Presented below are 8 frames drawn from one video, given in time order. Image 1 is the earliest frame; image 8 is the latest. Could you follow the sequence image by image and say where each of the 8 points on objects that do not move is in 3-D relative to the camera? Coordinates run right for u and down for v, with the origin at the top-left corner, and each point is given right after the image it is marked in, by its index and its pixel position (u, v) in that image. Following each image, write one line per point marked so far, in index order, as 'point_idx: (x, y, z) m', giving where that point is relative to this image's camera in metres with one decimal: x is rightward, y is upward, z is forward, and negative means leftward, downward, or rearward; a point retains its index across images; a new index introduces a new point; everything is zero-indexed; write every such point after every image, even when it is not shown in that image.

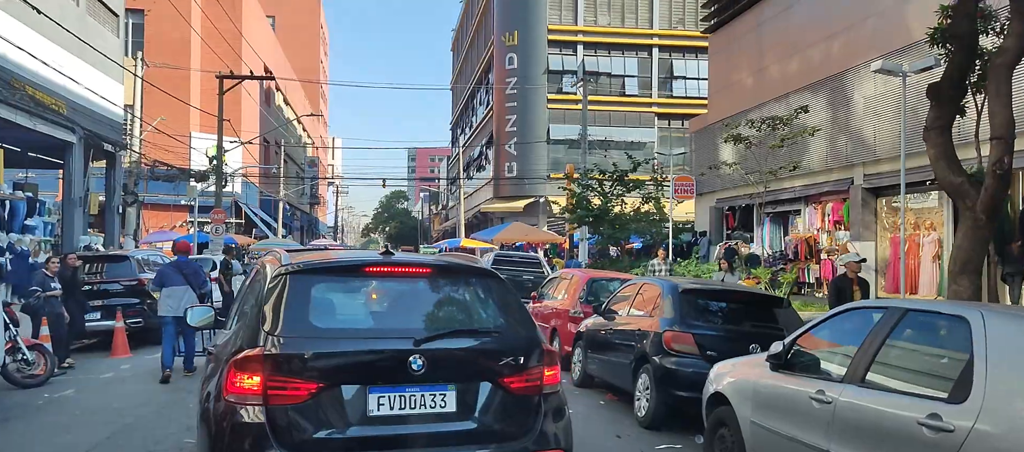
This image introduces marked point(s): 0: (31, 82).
0: (-11.4, +3.4, +18.1) m
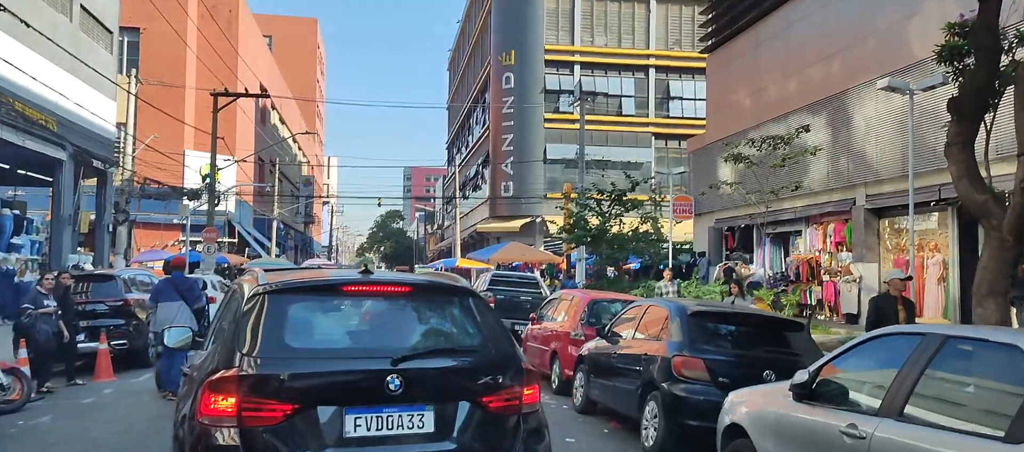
0: (-11.4, +2.9, +17.8) m
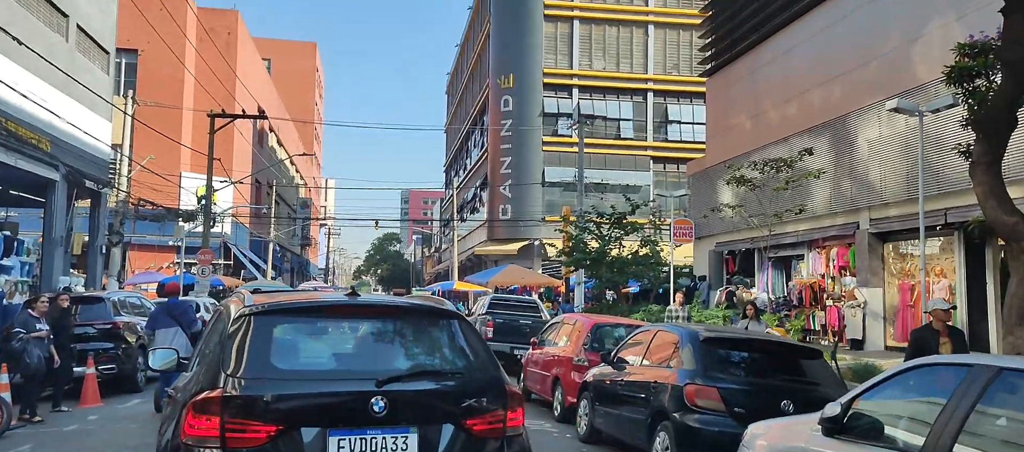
0: (-11.4, +2.5, +17.6) m
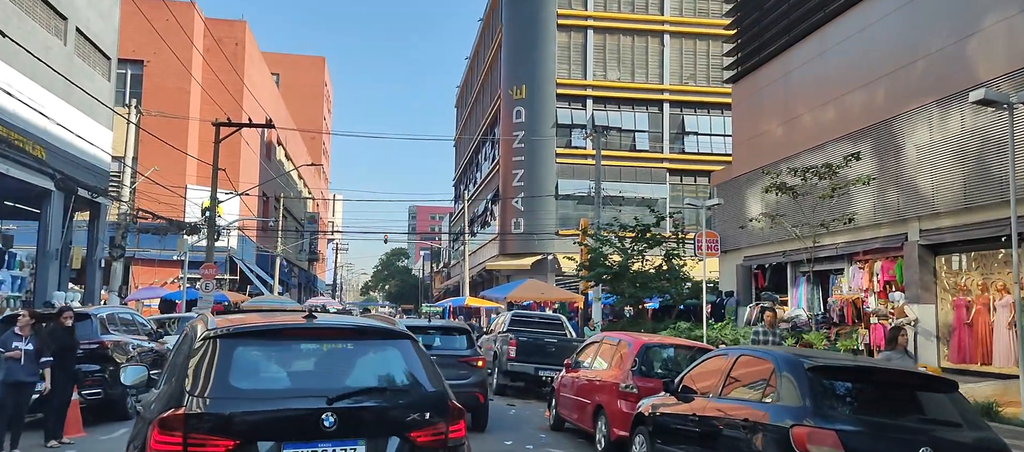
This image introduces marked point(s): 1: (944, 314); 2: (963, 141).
0: (-10.9, +2.2, +16.6) m
1: (+8.7, -1.8, +15.5) m
2: (+8.5, +1.6, +14.5) m
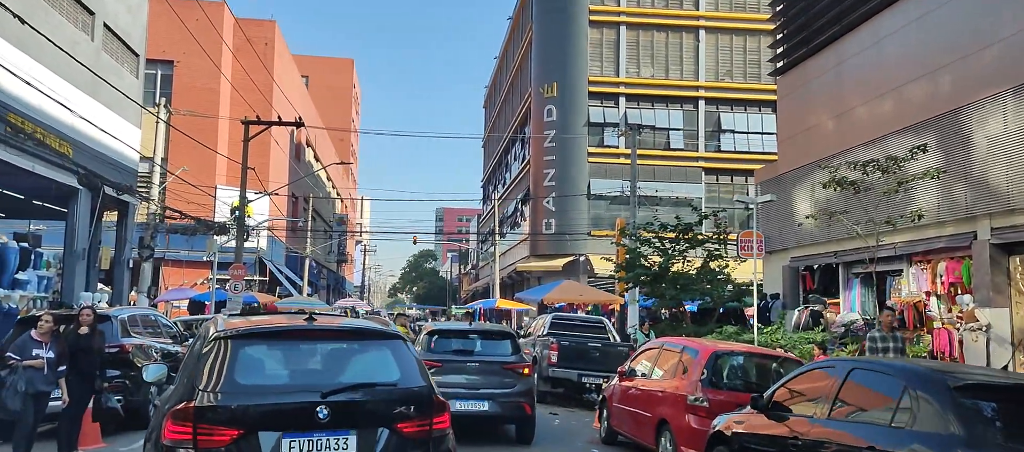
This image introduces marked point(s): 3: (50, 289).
0: (-10.1, +2.3, +16.2) m
1: (+9.5, -1.7, +14.4) m
2: (+9.2, +1.6, +13.4) m
3: (-11.5, -1.6, +19.1) m
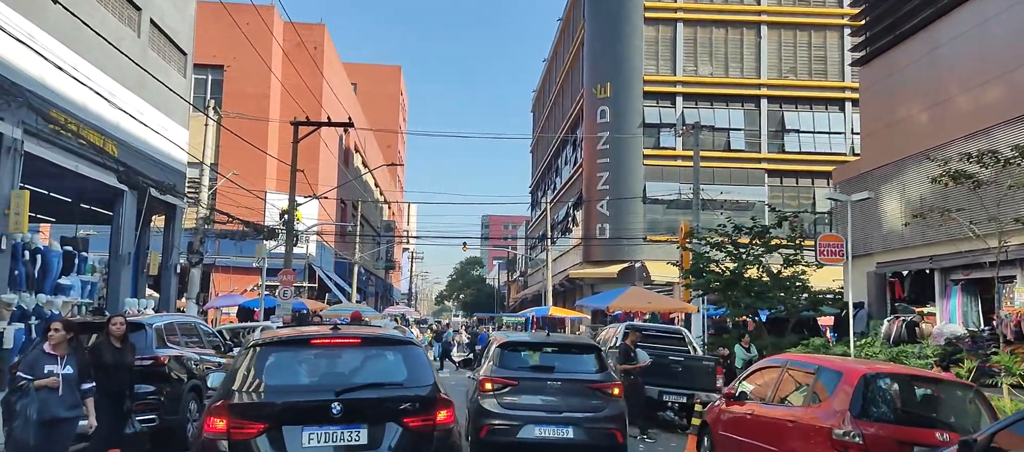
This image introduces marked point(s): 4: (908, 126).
0: (-8.8, +2.2, +15.5) m
1: (+10.7, -1.7, +12.5) m
2: (+10.4, +1.7, +11.5) m
3: (-10.0, -1.7, +18.4) m
4: (+10.0, +2.5, +19.4) m
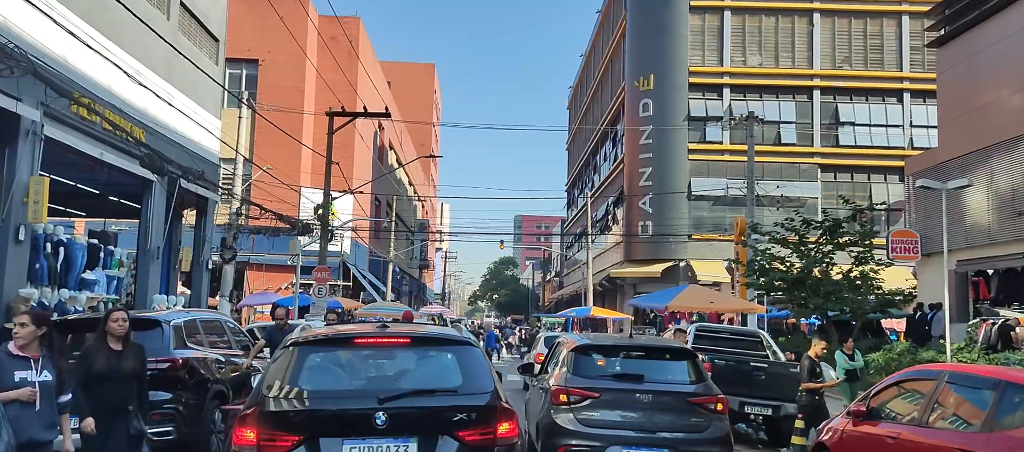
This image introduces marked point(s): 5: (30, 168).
0: (-7.8, +2.4, +14.5) m
1: (+11.5, -1.5, +10.7) m
2: (+11.2, +1.8, +9.8) m
3: (-8.9, -1.5, +17.5) m
4: (+11.1, +2.7, +17.7) m
5: (-8.0, +1.0, +12.8) m
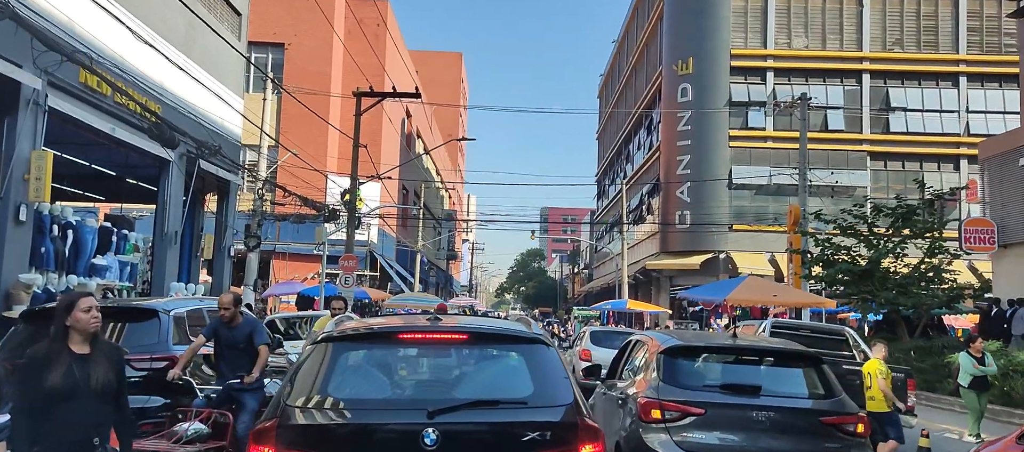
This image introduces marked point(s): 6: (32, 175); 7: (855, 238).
0: (-7.0, +2.7, +13.4) m
1: (+12.2, -1.4, +9.0) m
2: (+11.8, +2.0, +8.0) m
3: (-8.0, -1.1, +16.4) m
4: (+12.0, +2.9, +15.9) m
5: (-7.3, +1.3, +11.6) m
6: (-7.2, +0.8, +11.6) m
7: (+8.0, -0.2, +18.2) m
